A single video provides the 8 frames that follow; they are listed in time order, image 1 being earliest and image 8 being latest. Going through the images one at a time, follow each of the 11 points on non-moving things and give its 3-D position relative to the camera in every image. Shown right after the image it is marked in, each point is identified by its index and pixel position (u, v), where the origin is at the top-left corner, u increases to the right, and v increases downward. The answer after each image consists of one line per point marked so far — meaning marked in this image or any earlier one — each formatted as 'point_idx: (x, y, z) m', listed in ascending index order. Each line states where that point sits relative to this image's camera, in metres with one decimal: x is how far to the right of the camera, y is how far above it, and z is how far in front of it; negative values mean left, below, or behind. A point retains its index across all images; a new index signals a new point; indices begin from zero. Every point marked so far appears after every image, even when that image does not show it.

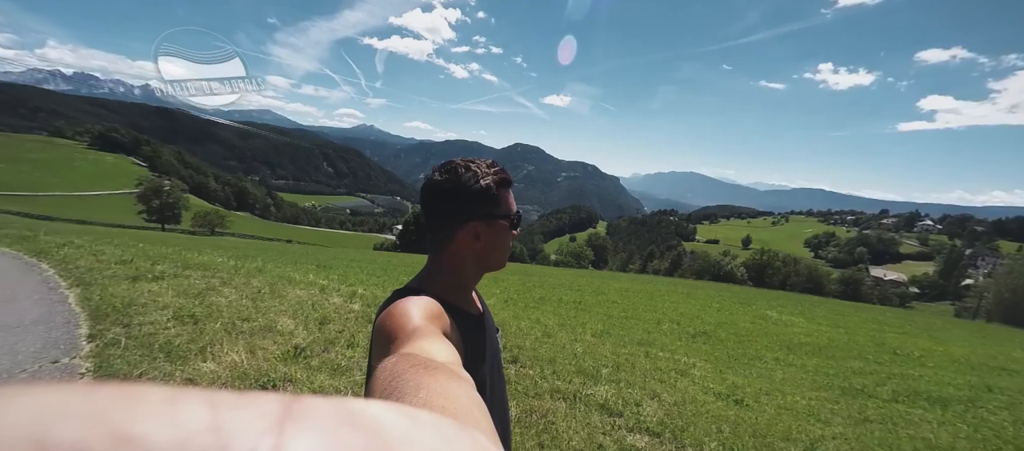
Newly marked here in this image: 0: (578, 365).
0: (+2.7, -6.3, +18.3) m
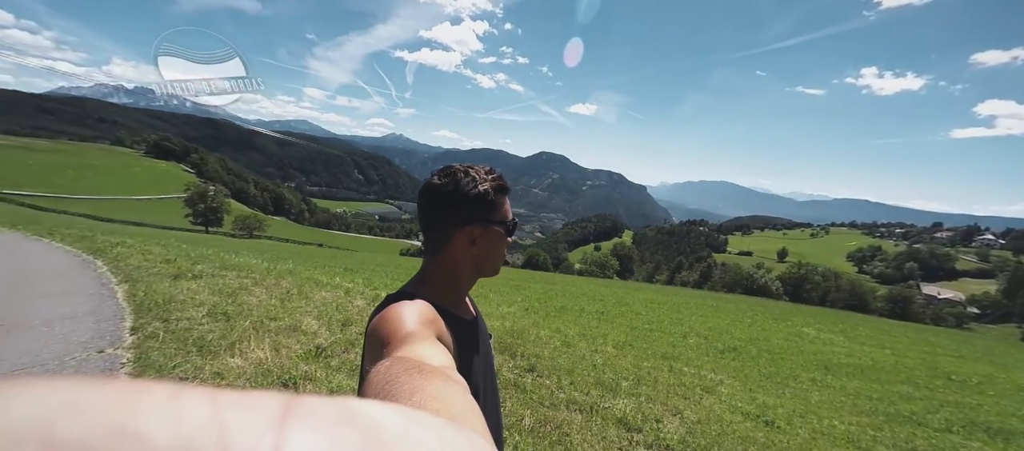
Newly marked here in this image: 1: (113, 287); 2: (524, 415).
0: (+3.5, -6.7, +17.9) m
1: (-17.9, -2.6, +17.7) m
2: (+0.4, -6.2, +13.2) m
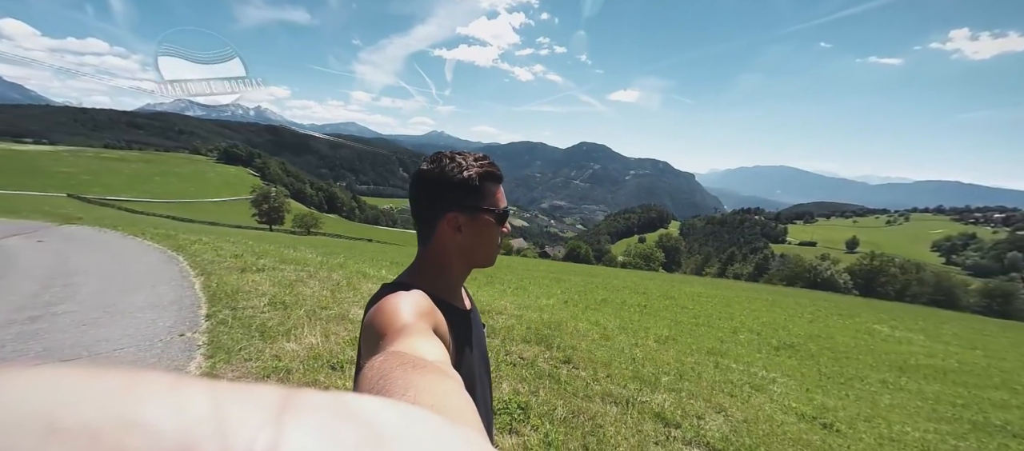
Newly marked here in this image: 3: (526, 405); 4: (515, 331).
0: (+5.2, -6.3, +17.5) m
1: (-16.2, -2.6, +20.2) m
2: (+1.5, -5.9, +13.3) m
3: (+0.5, -5.7, +12.9) m
4: (-0.1, -5.0, +19.4) m
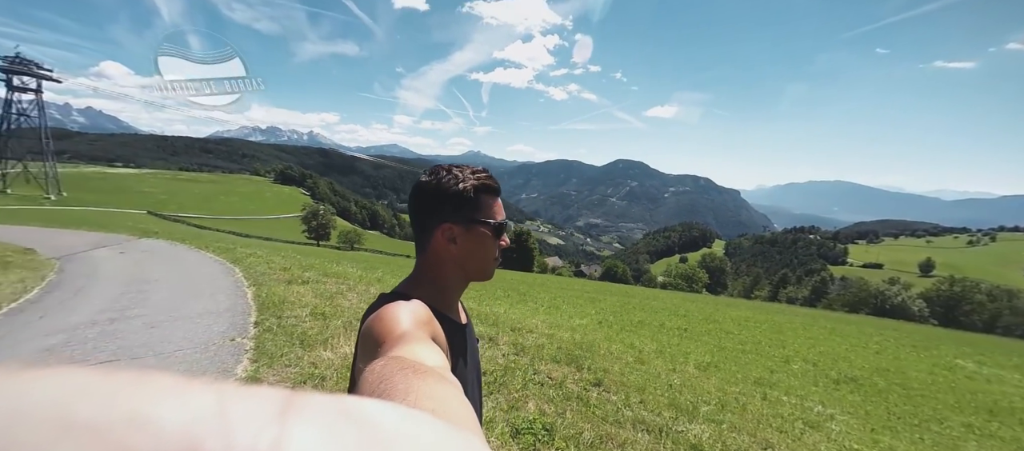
0: (+6.5, -7.0, +16.6) m
1: (-14.4, -3.4, +21.8) m
2: (+2.3, -6.4, +12.8) m
3: (+1.2, -6.2, +12.5) m
4: (+1.4, -5.9, +19.1) m
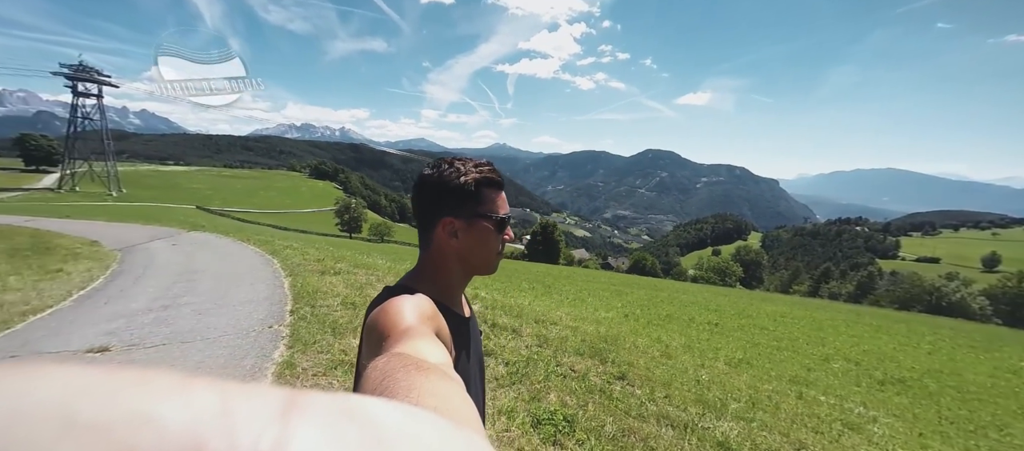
0: (+7.4, -6.7, +16.1) m
1: (-13.0, -3.0, +23.1) m
2: (+2.9, -6.2, +12.8) m
3: (+1.9, -6.0, +12.5) m
4: (+2.6, -5.5, +19.1) m
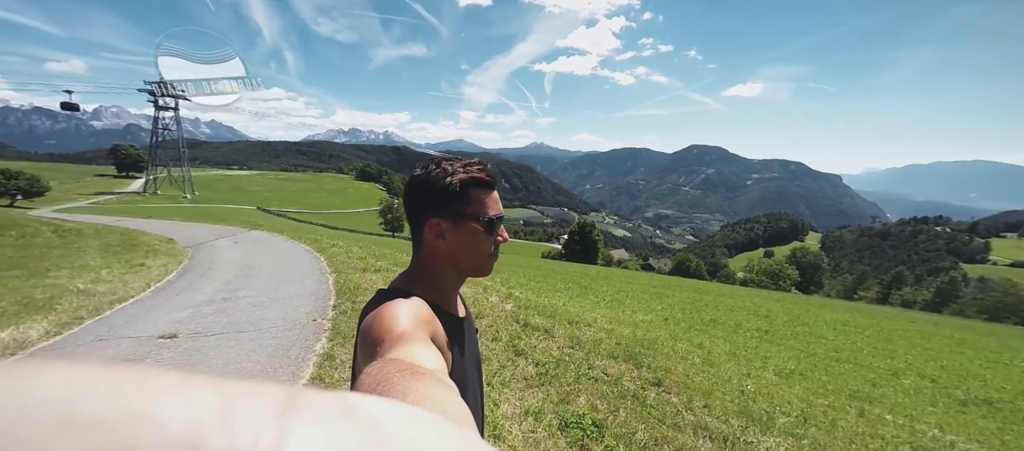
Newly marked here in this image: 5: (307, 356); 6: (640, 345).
0: (+8.7, -6.7, +15.1) m
1: (-10.8, -3.0, +24.5) m
2: (+3.8, -6.2, +12.3) m
3: (+2.7, -6.0, +12.2) m
4: (+4.2, -5.5, +18.6) m
5: (-7.0, -4.4, +13.8) m
6: (+6.4, -5.9, +19.9) m
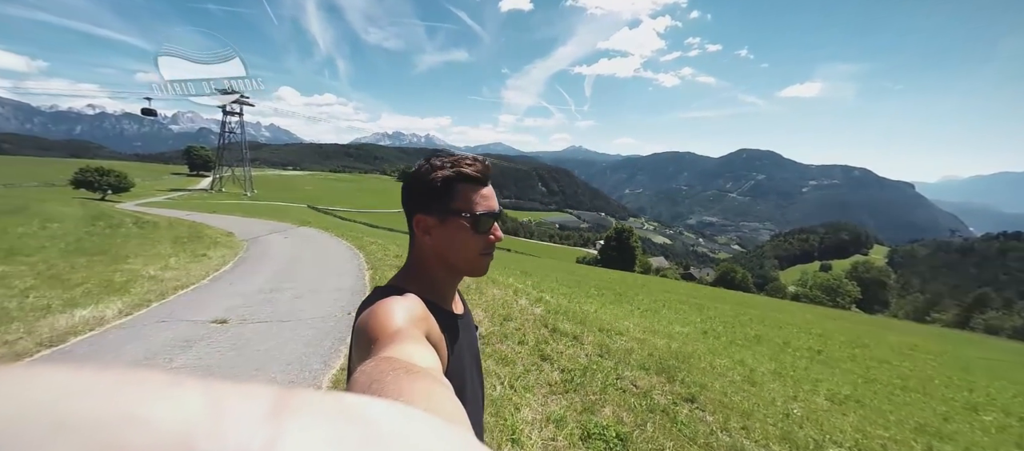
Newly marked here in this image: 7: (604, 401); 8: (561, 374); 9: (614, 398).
0: (+9.5, -7.0, +13.9) m
1: (-8.6, -3.0, +25.4) m
2: (+4.4, -6.3, +11.7) m
3: (+3.3, -6.1, +11.7) m
4: (+5.5, -5.7, +17.9) m
5: (-6.1, -4.3, +14.4) m
6: (+7.8, -6.2, +18.9) m
7: (+3.1, -5.9, +13.6) m
8: (+1.9, -5.5, +15.0) m
9: (+3.5, -5.9, +13.8) m
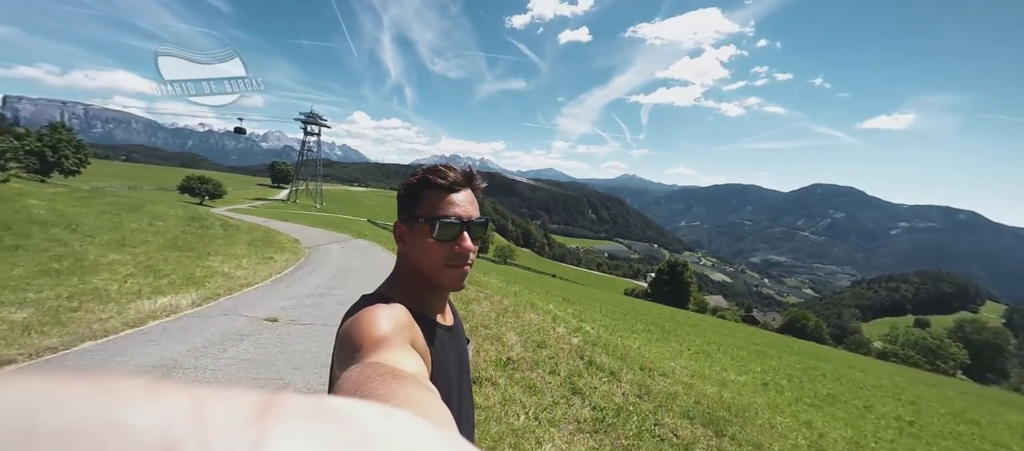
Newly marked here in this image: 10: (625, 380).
0: (+10.1, -8.2, +11.5) m
1: (-5.7, -4.1, +26.1) m
2: (+4.8, -7.0, +10.2) m
3: (+3.7, -6.7, +10.4) m
4: (+6.9, -7.1, +16.2) m
5: (-5.0, -4.7, +14.7) m
6: (+9.3, -7.7, +16.8) m
7: (+3.9, -6.7, +12.3) m
8: (+2.9, -6.3, +14.0) m
9: (+4.3, -6.7, +12.5) m
10: (+5.0, -6.6, +17.2) m
